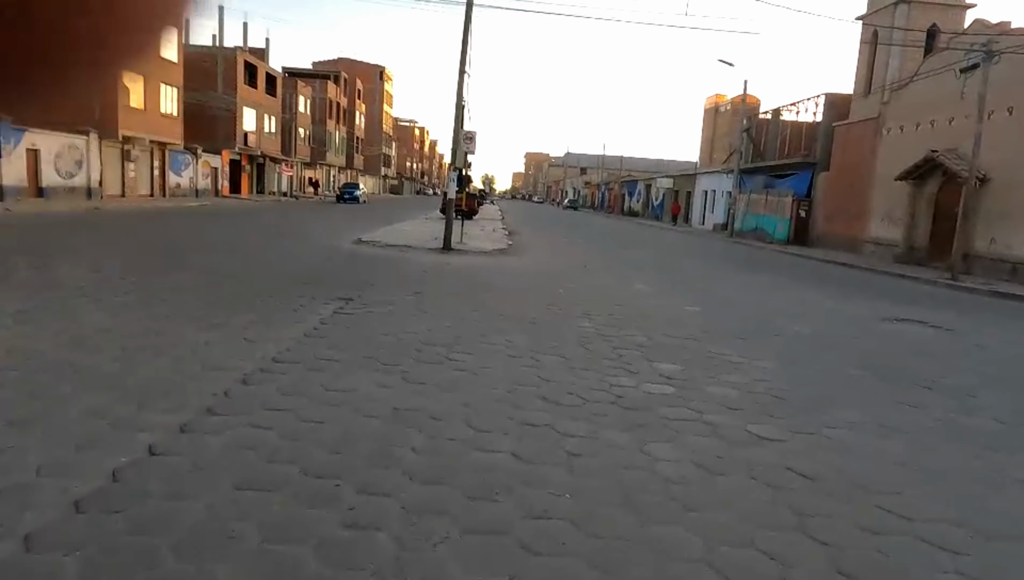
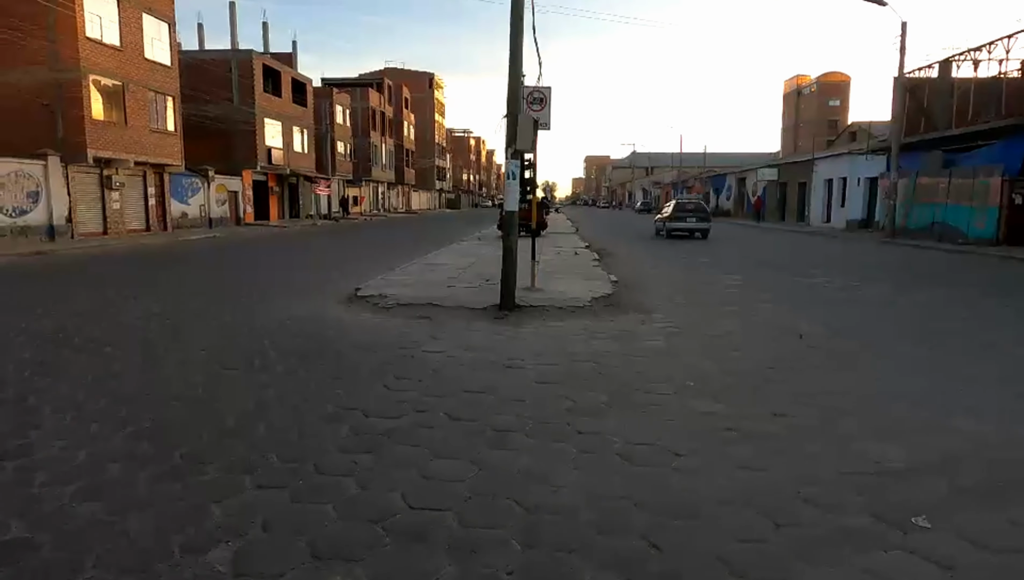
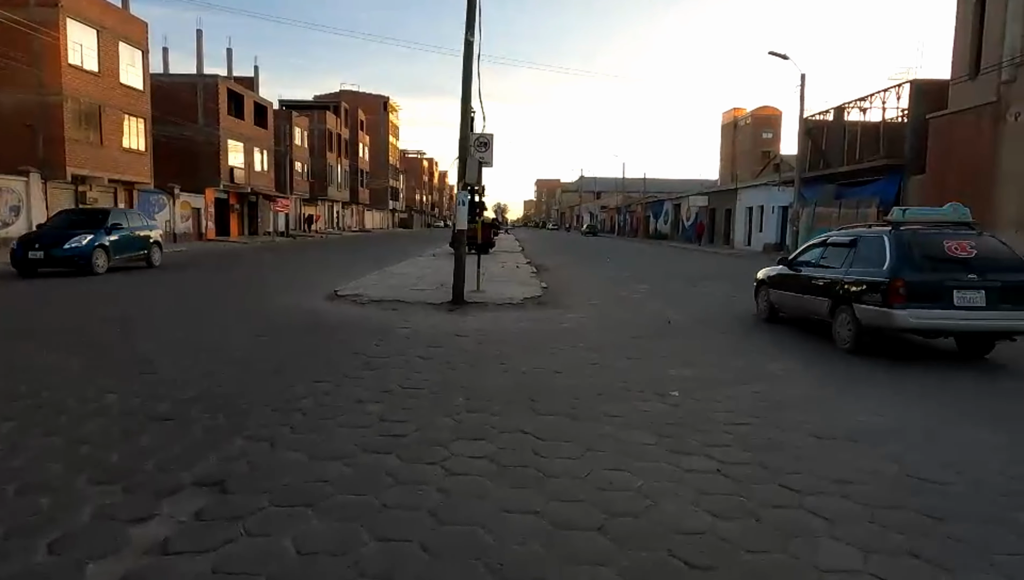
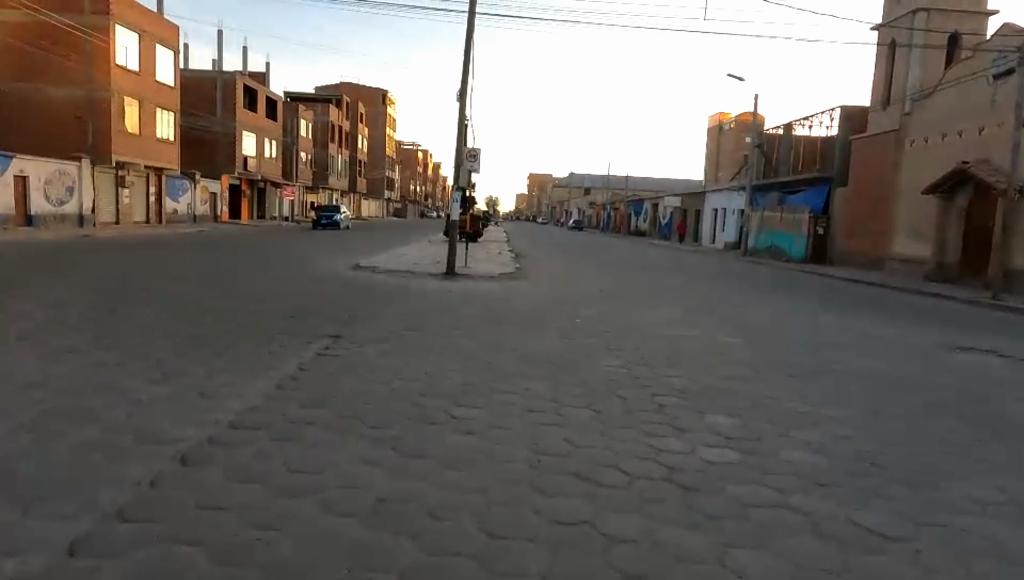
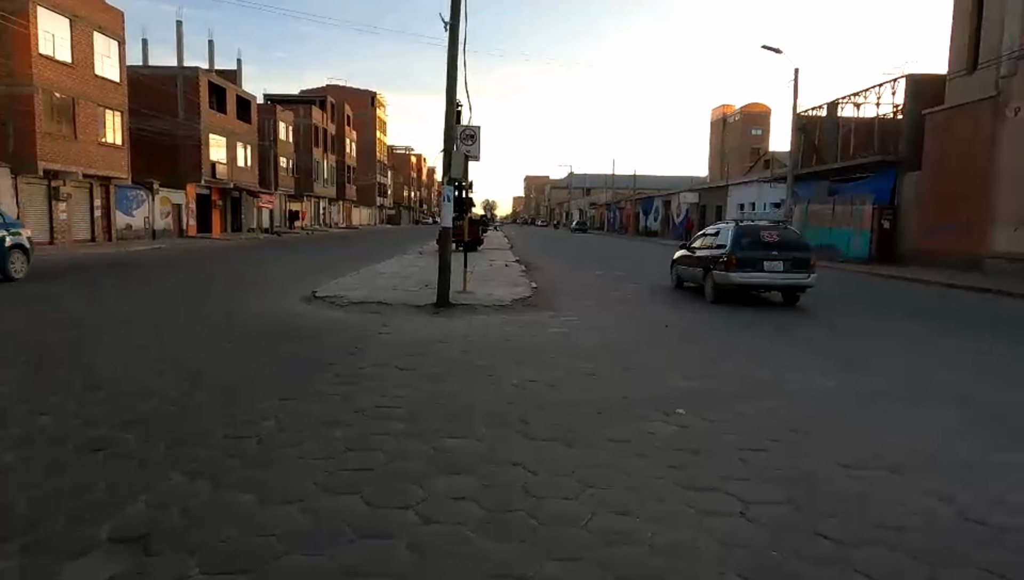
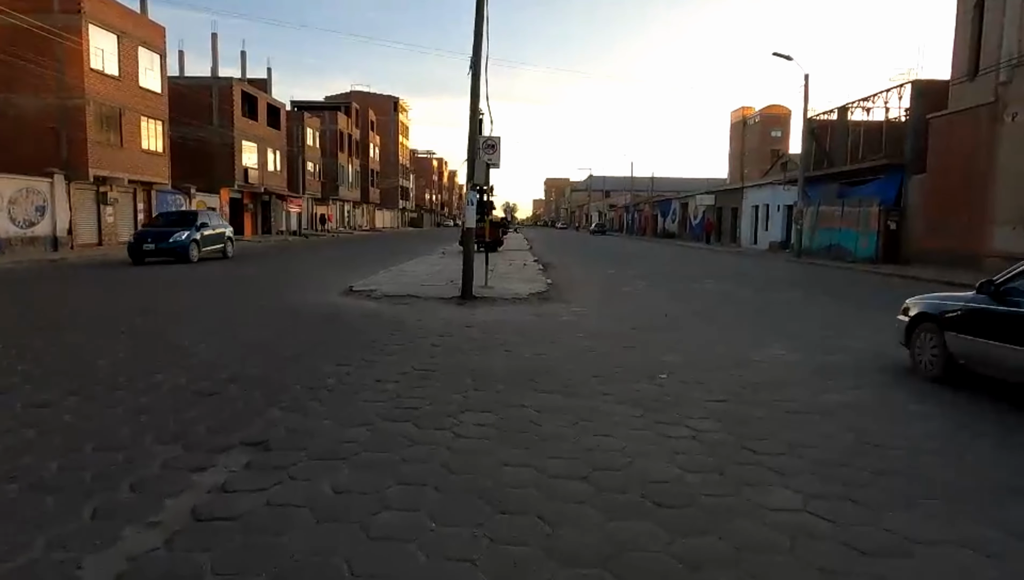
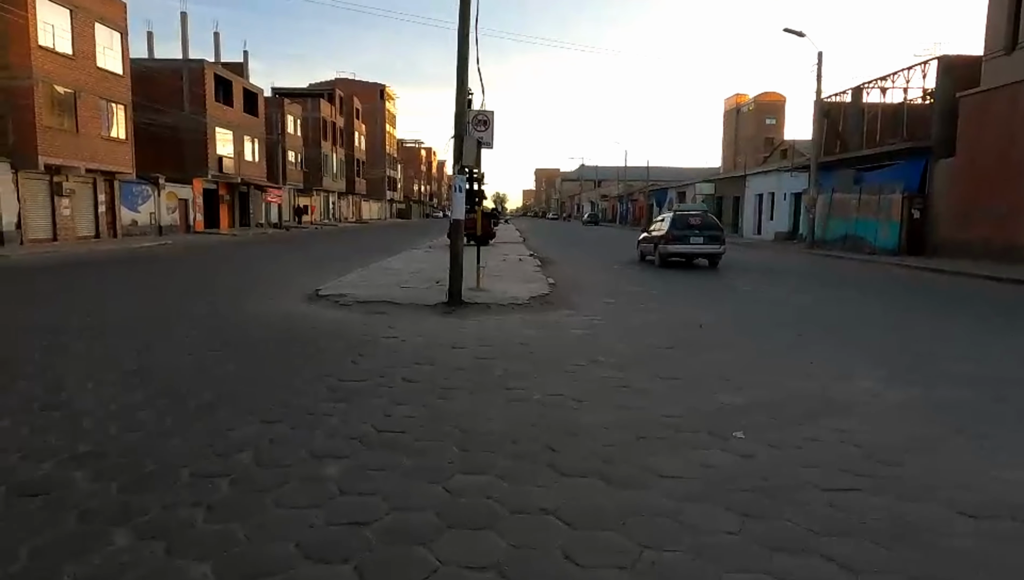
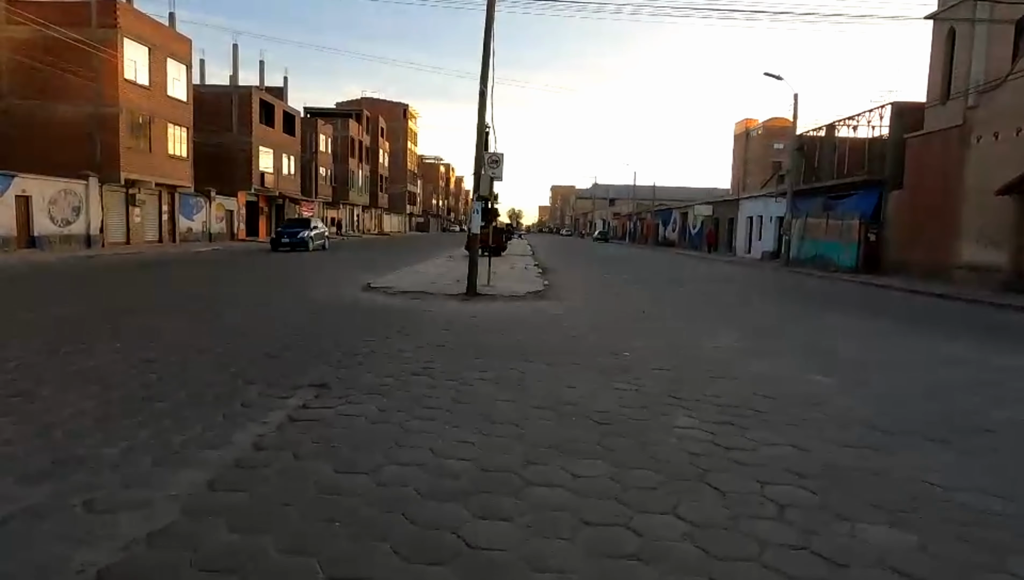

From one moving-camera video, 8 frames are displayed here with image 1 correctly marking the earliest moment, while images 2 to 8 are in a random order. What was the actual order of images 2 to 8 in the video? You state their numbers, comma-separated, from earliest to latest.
4, 8, 6, 3, 5, 7, 2
